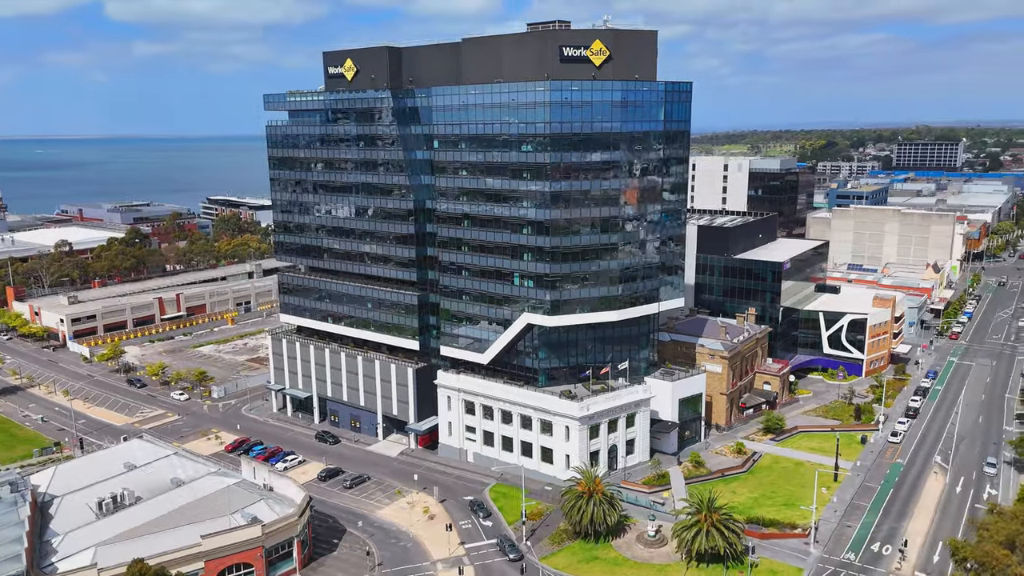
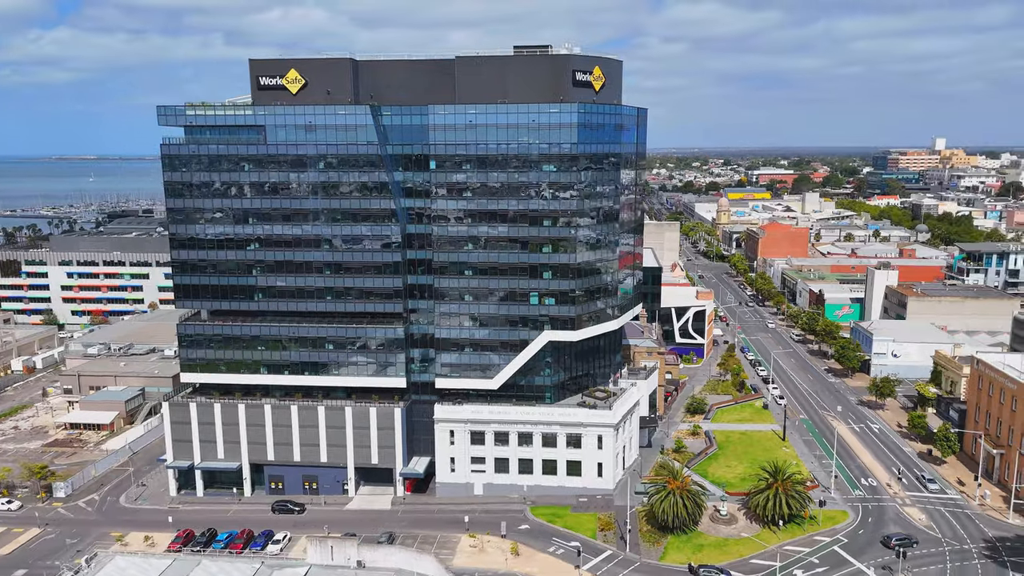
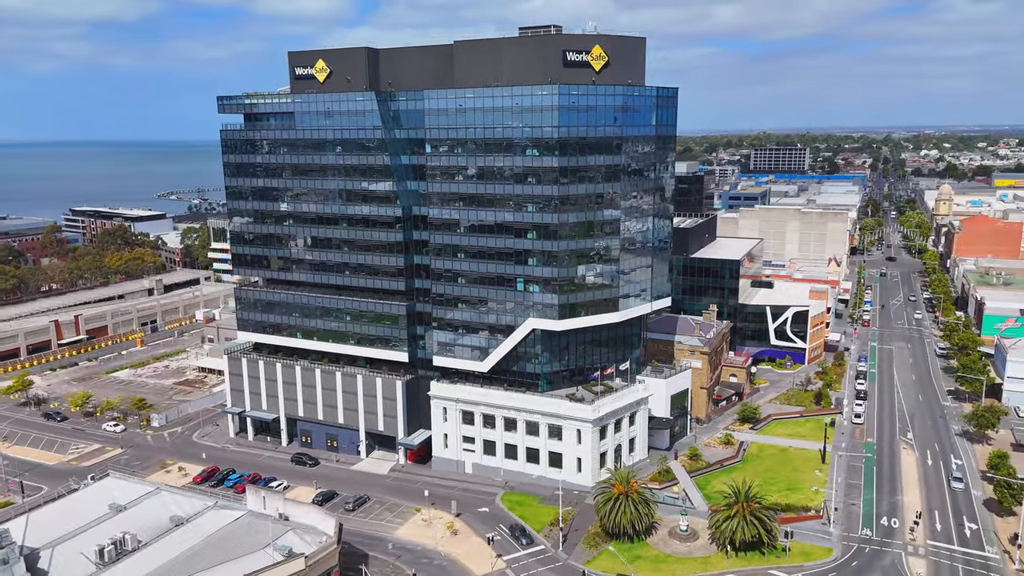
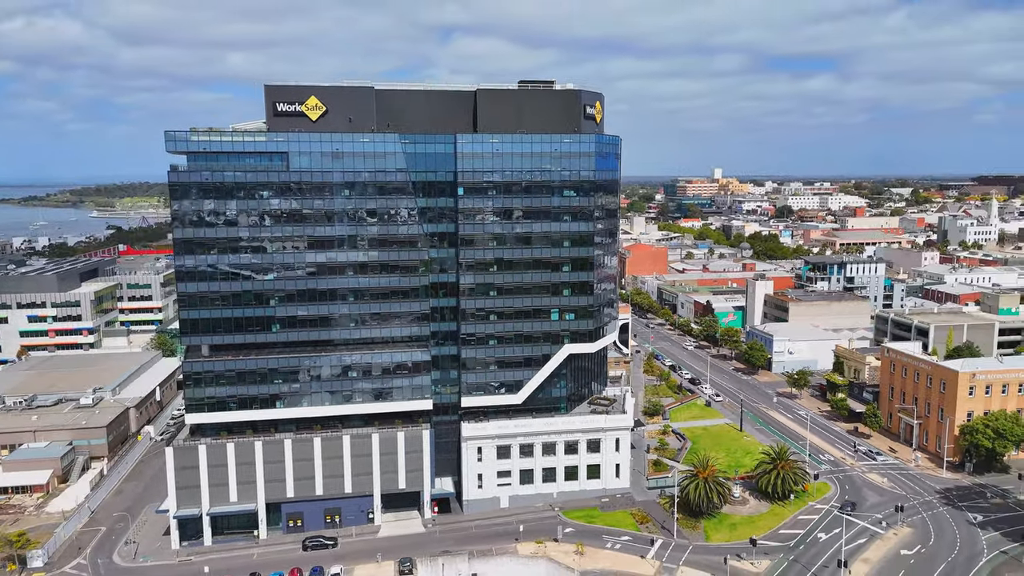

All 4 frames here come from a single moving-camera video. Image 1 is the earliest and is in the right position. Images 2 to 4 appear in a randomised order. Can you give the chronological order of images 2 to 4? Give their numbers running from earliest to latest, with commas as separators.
3, 2, 4
